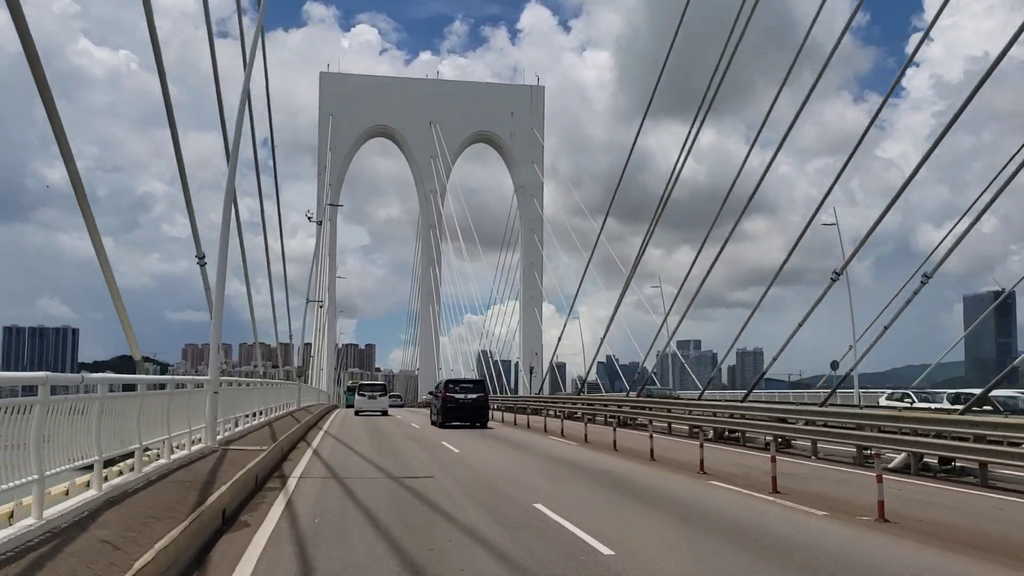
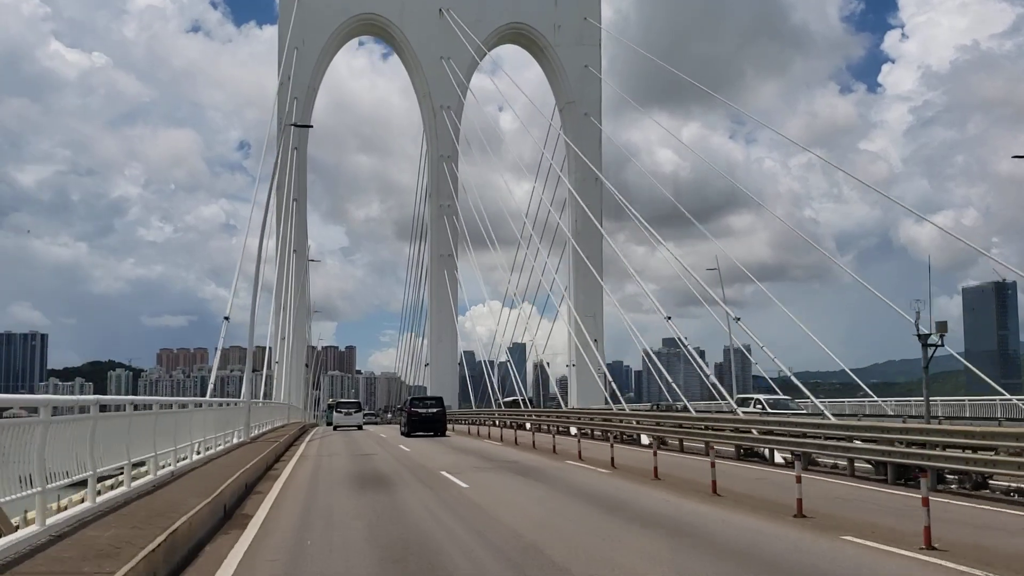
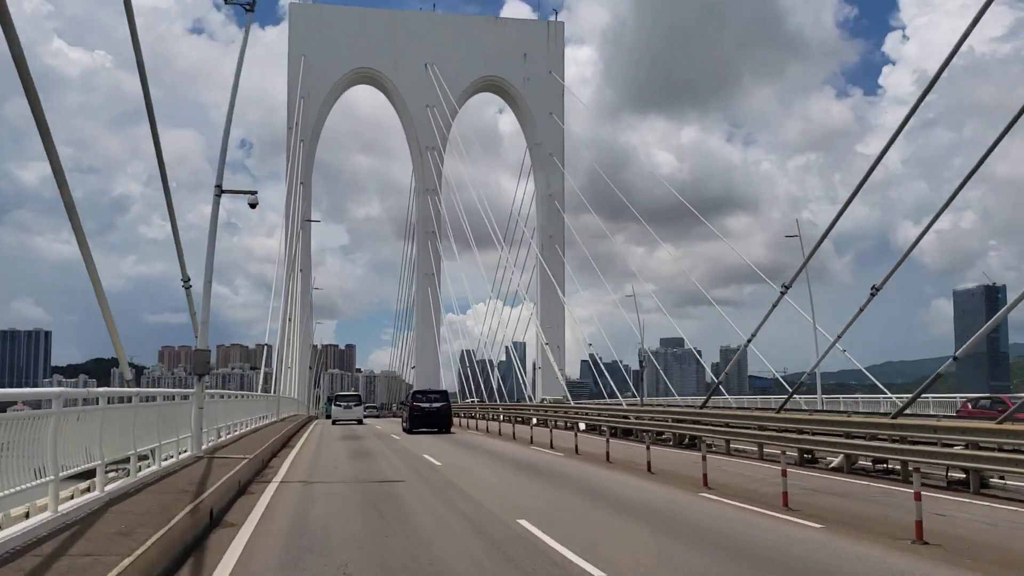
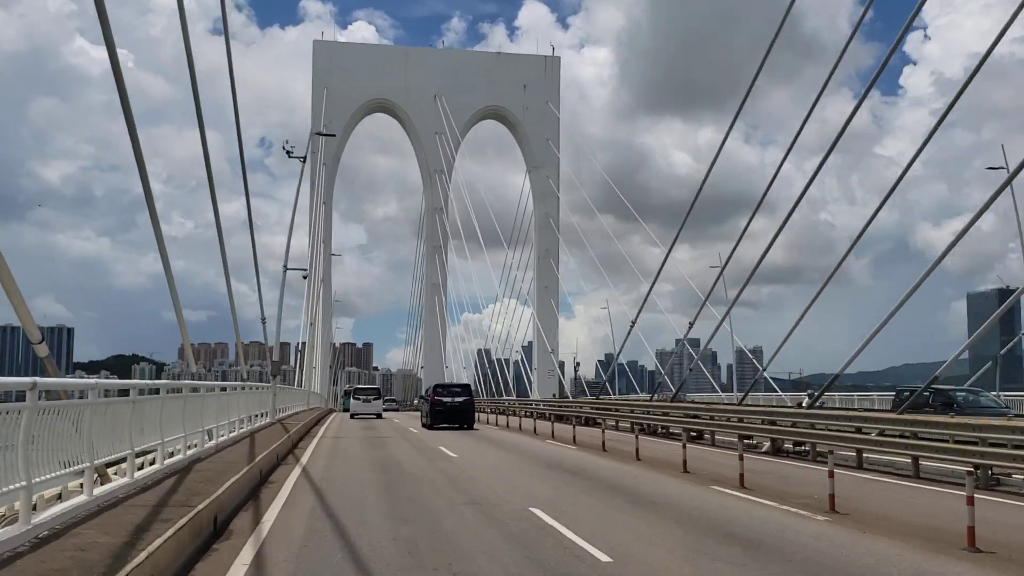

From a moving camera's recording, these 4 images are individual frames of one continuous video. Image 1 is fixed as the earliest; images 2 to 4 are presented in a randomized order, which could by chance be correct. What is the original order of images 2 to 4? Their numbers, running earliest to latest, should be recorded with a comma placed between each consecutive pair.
4, 3, 2
